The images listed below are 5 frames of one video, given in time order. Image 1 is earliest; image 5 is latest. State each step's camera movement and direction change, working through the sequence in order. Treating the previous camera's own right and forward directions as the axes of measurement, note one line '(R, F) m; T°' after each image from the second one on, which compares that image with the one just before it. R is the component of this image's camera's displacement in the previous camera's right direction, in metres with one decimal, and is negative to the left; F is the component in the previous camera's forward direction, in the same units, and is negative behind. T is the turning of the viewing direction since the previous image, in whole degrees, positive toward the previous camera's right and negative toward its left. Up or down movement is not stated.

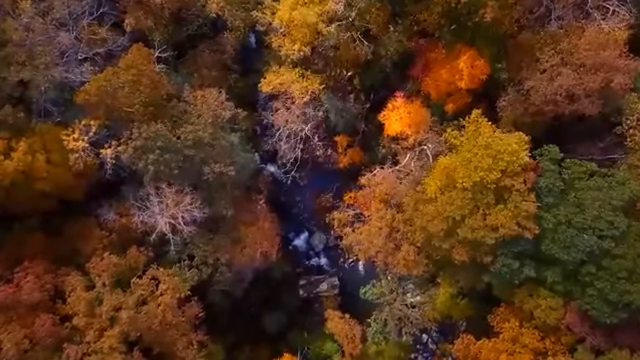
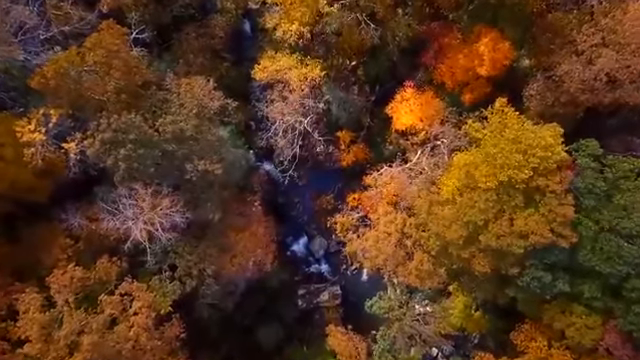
(0.0, +2.5) m; 0°
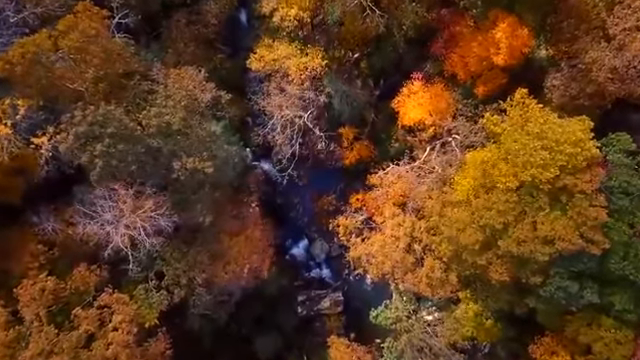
(0.0, +1.6) m; 0°
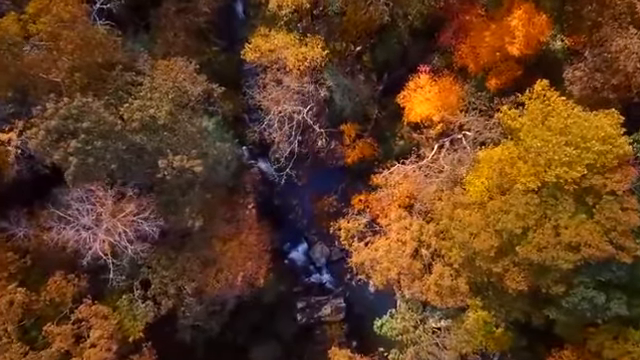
(0.0, +1.3) m; 0°
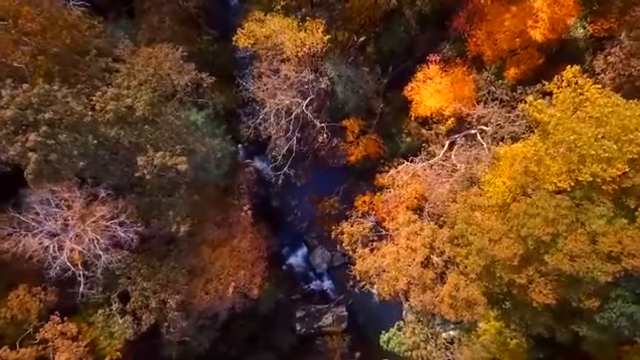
(0.0, +1.6) m; 0°
